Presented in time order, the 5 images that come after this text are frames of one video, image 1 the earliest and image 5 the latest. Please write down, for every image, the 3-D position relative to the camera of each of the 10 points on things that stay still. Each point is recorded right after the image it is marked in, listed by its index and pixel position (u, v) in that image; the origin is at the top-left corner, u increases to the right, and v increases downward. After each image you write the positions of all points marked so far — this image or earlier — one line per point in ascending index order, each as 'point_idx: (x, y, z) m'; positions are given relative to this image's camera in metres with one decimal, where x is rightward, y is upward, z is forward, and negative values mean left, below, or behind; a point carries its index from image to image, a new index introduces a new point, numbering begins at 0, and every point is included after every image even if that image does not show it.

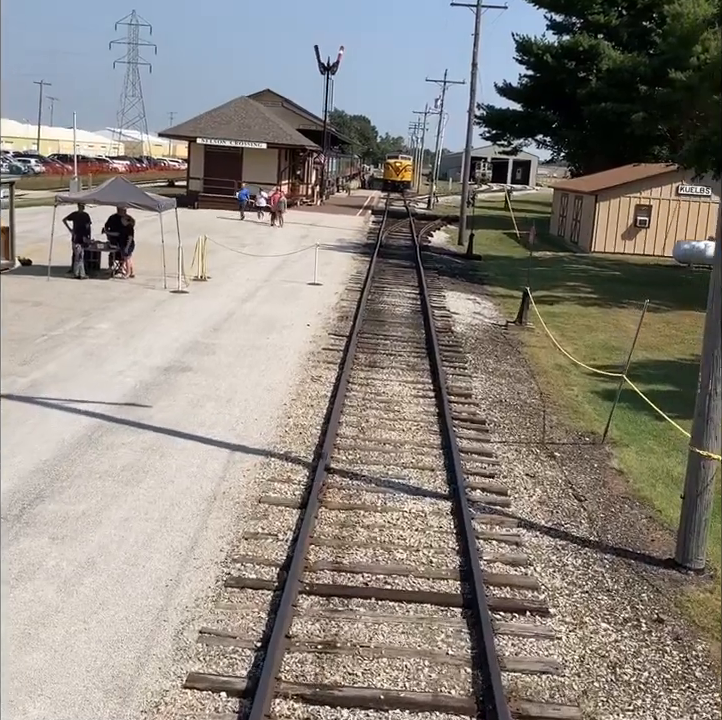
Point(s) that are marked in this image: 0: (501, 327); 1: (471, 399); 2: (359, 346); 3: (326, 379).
0: (+2.6, +0.6, +18.0) m
1: (+1.3, -0.5, +12.2) m
2: (0.0, +0.2, +14.7) m
3: (-0.4, -0.3, +12.5) m
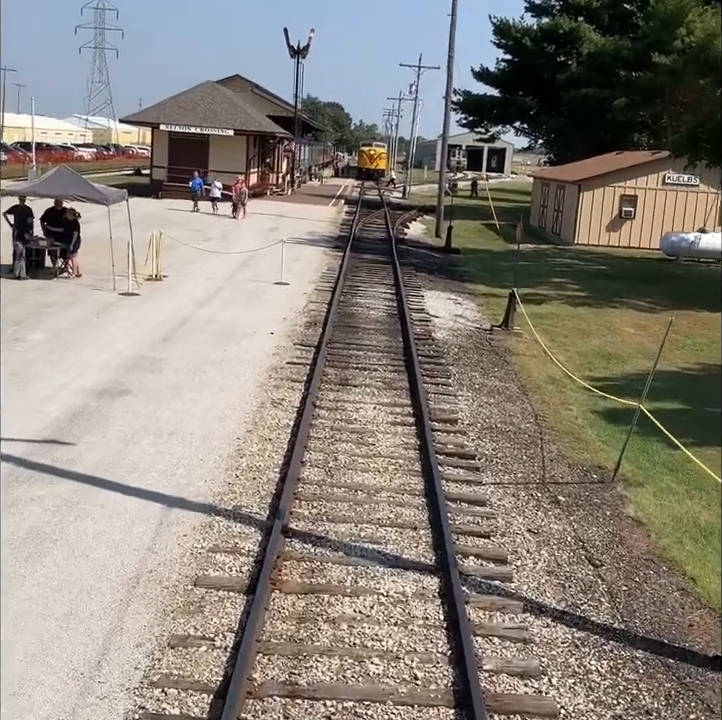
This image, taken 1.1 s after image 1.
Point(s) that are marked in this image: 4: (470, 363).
0: (+2.1, +0.4, +16.3) m
1: (+1.0, -0.7, +10.5) m
2: (-0.4, 0.0, +13.0) m
3: (-0.8, -0.5, +10.7) m
4: (+1.5, -0.1, +13.7) m
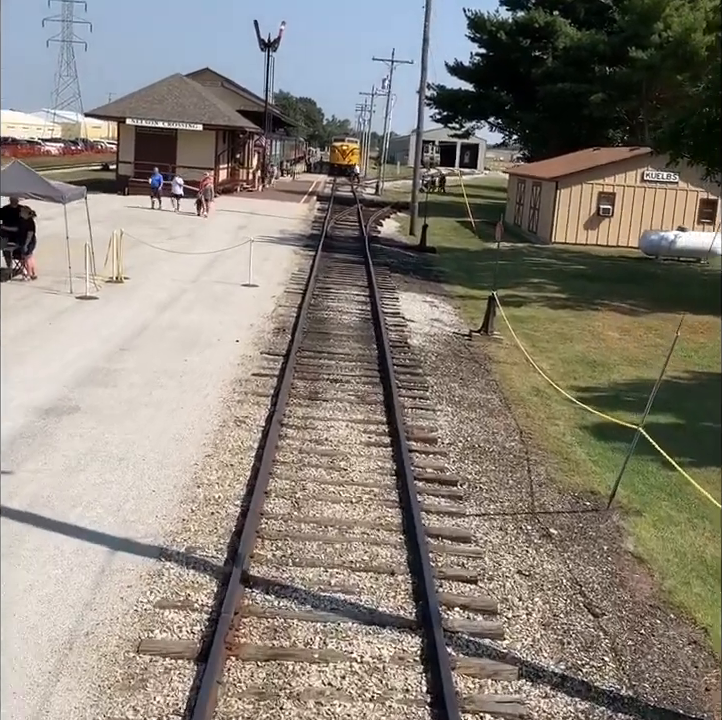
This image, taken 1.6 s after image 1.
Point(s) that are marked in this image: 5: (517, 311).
0: (+1.6, +0.3, +15.5) m
1: (+0.7, -0.8, +9.6) m
2: (-0.8, -0.1, +12.1) m
3: (-1.1, -0.6, +9.8) m
4: (+1.1, -0.2, +12.9) m
5: (+2.9, +0.9, +18.6) m
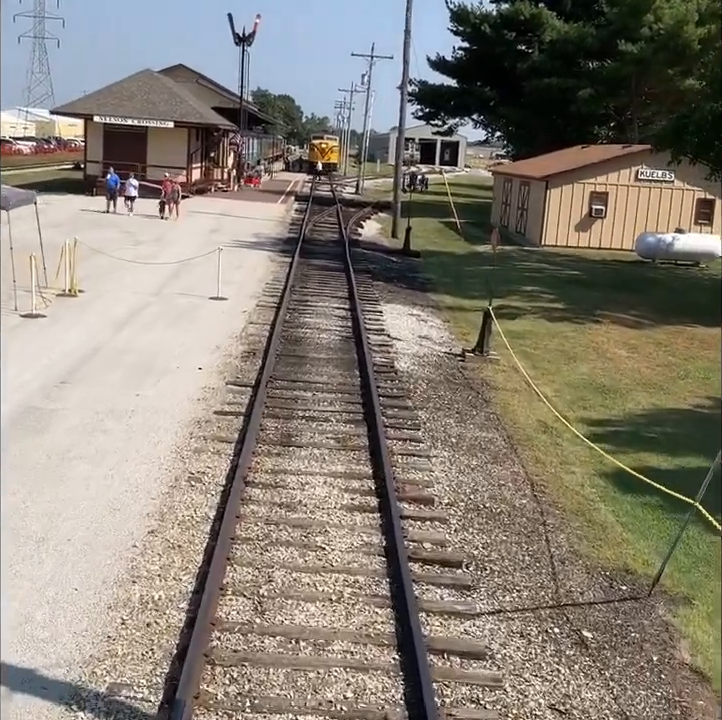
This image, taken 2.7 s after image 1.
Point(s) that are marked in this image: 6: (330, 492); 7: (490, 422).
0: (+1.4, 0.0, +13.9) m
1: (+0.6, -1.2, +7.9) m
2: (-1.0, -0.5, +10.4) m
3: (-1.2, -1.0, +8.1) m
4: (+0.9, -0.5, +11.2) m
5: (+2.6, +0.6, +16.9) m
6: (-0.3, -1.1, +8.1) m
7: (+1.4, -0.7, +10.8) m
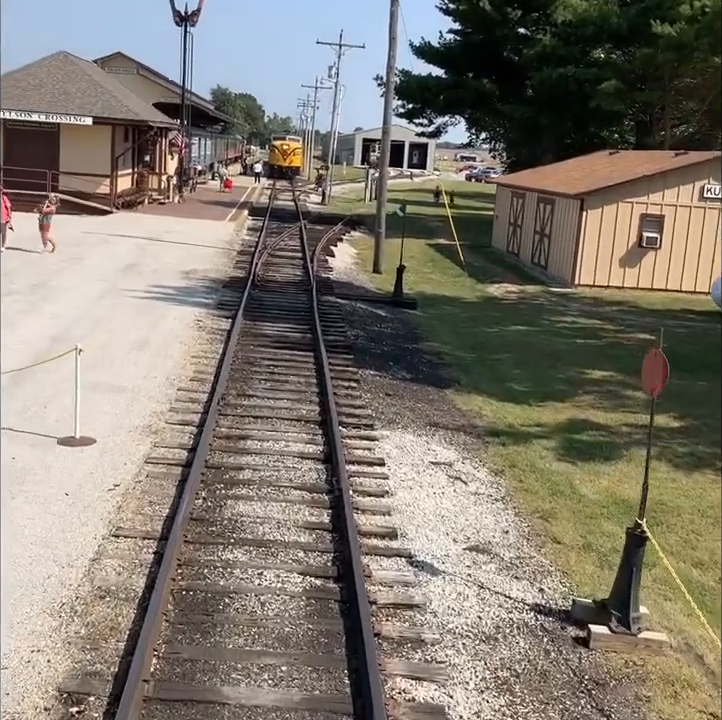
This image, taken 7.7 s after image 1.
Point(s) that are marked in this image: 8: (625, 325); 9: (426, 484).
0: (+1.3, -1.8, +6.1) m
1: (+0.8, -3.0, +0.1) m
2: (-0.9, -2.3, +2.5) m
3: (-1.1, -2.8, +0.2) m
4: (+1.0, -2.3, +3.4) m
5: (+2.5, -1.2, +9.1) m
6: (-0.1, -2.9, +0.2) m
7: (+1.5, -2.5, +3.0) m
8: (+4.9, +0.6, +18.2) m
9: (+0.6, -1.1, +8.8) m
